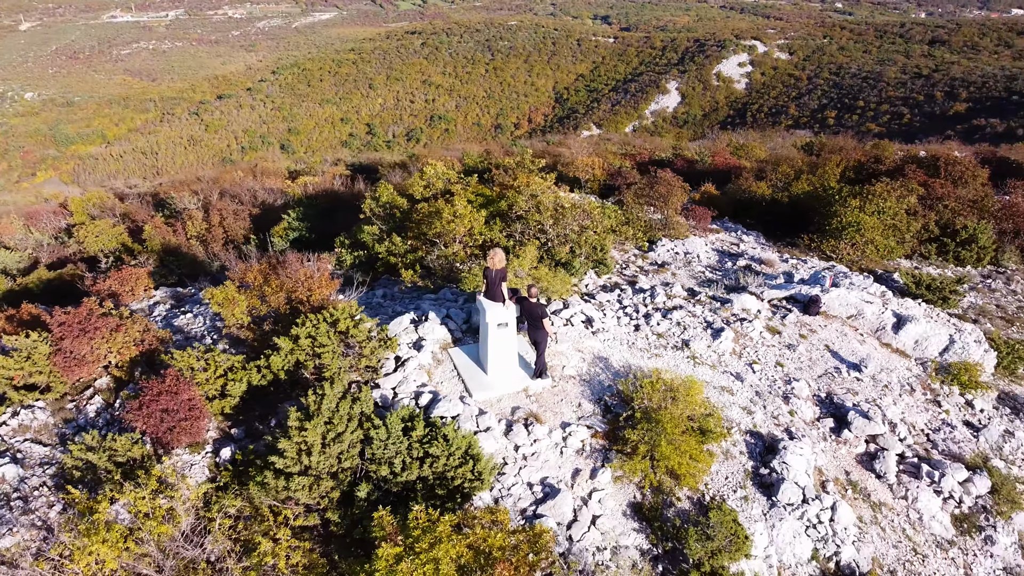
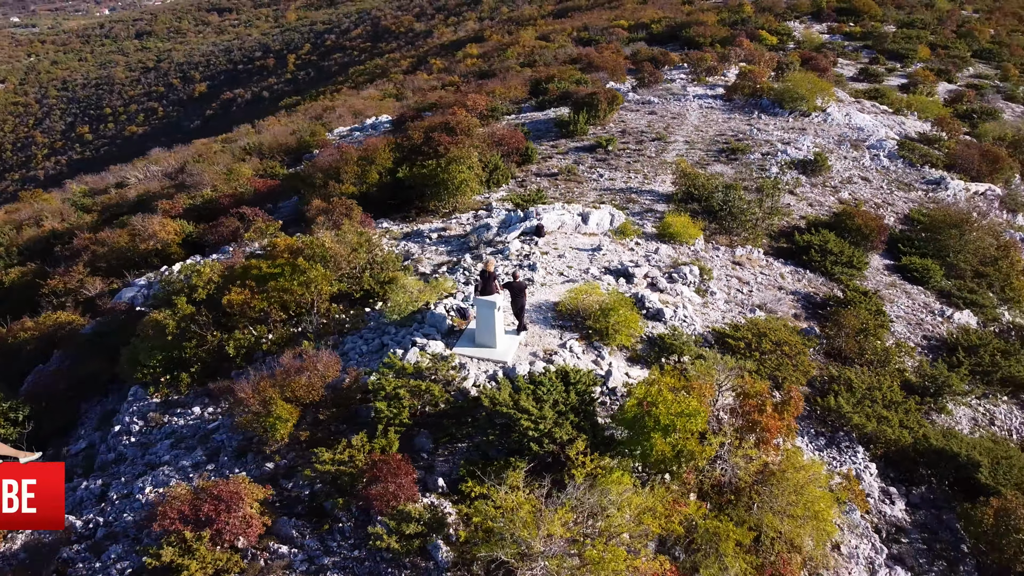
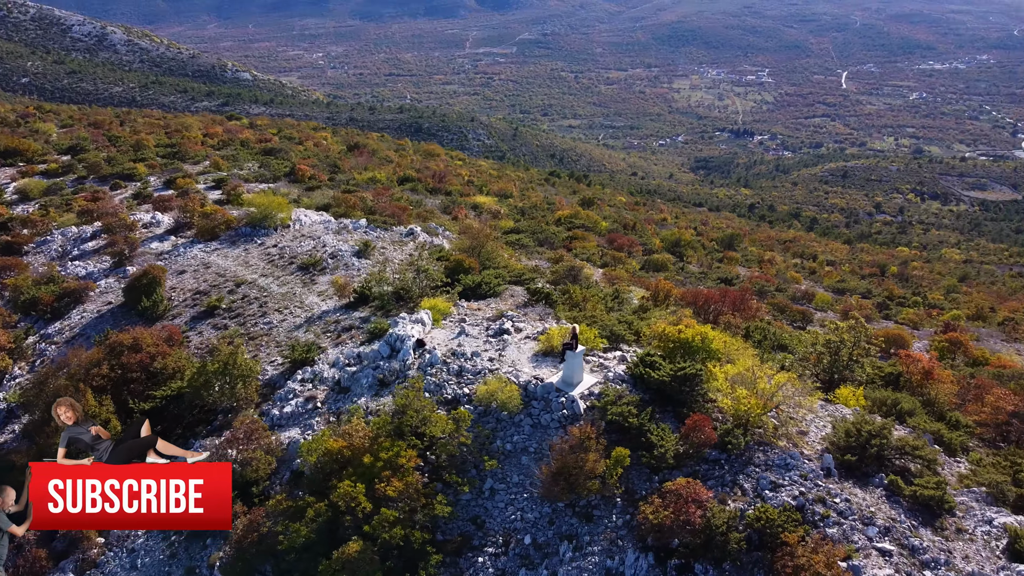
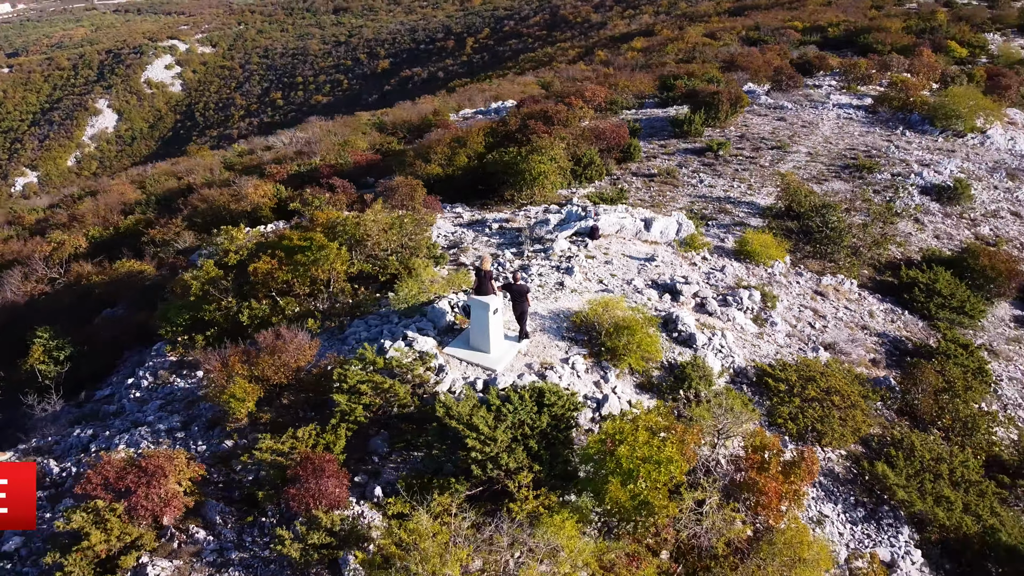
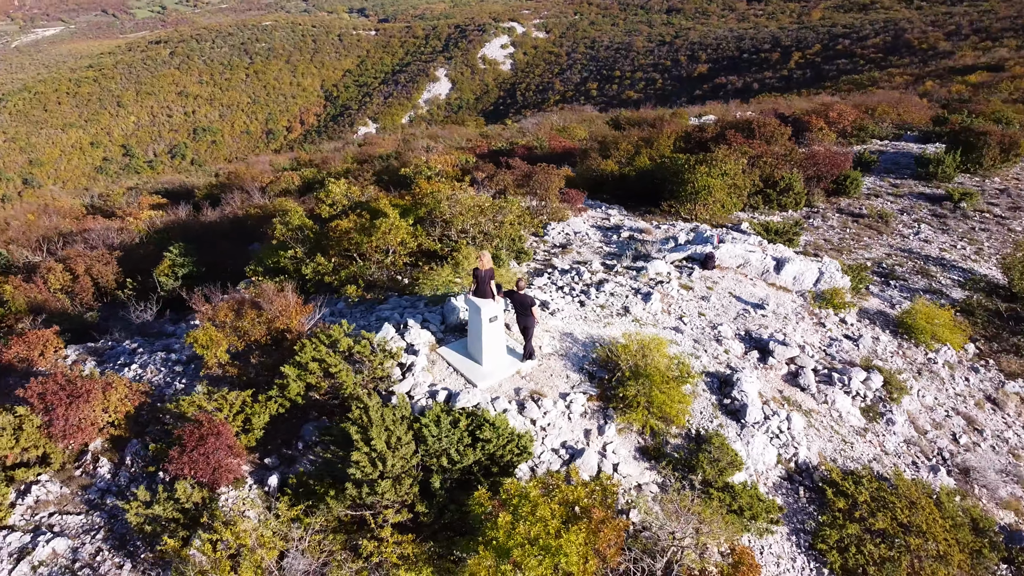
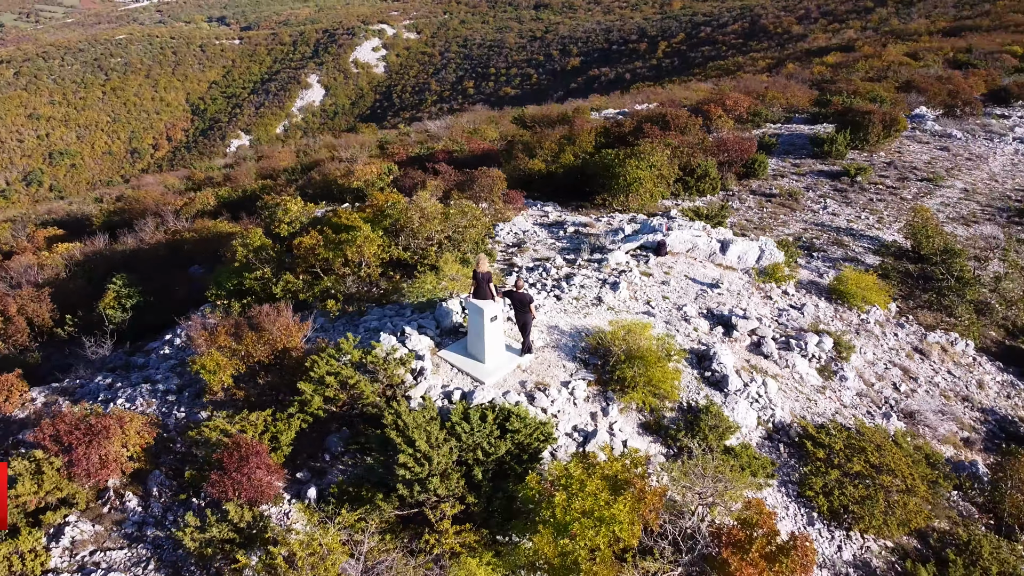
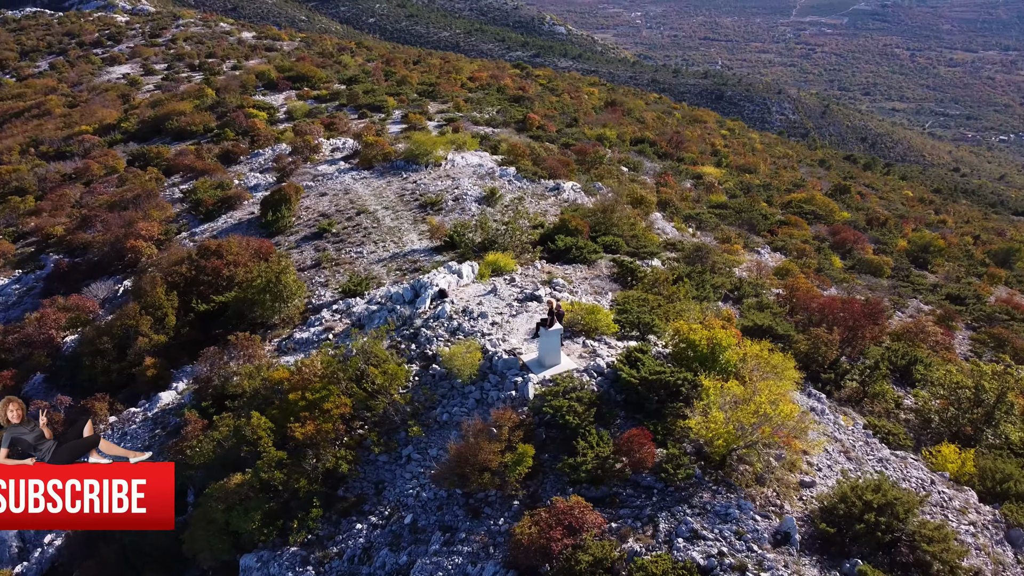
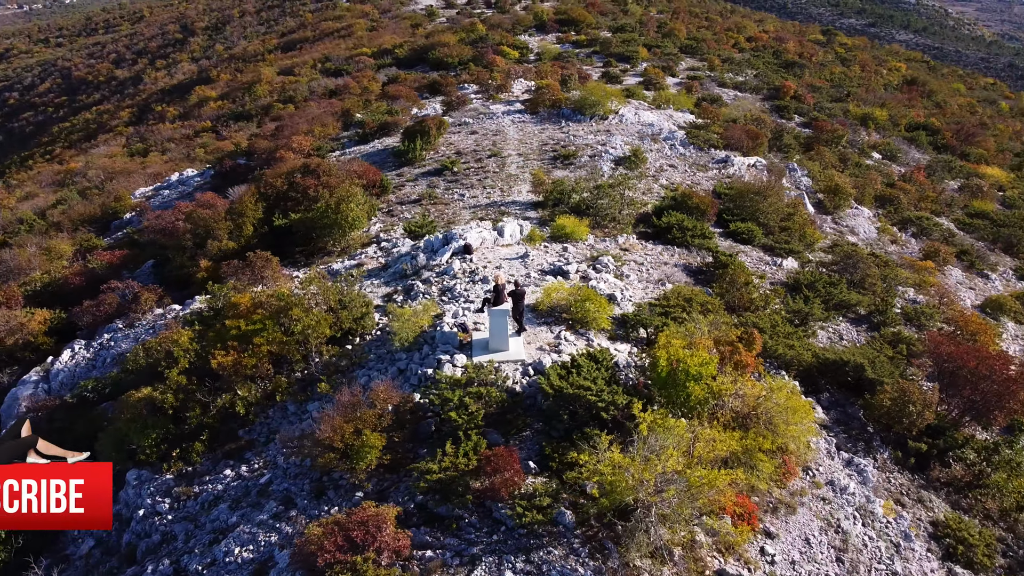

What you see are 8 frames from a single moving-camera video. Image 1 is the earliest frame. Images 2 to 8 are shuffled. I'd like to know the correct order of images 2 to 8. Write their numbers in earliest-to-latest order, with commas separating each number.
5, 6, 4, 2, 8, 7, 3
